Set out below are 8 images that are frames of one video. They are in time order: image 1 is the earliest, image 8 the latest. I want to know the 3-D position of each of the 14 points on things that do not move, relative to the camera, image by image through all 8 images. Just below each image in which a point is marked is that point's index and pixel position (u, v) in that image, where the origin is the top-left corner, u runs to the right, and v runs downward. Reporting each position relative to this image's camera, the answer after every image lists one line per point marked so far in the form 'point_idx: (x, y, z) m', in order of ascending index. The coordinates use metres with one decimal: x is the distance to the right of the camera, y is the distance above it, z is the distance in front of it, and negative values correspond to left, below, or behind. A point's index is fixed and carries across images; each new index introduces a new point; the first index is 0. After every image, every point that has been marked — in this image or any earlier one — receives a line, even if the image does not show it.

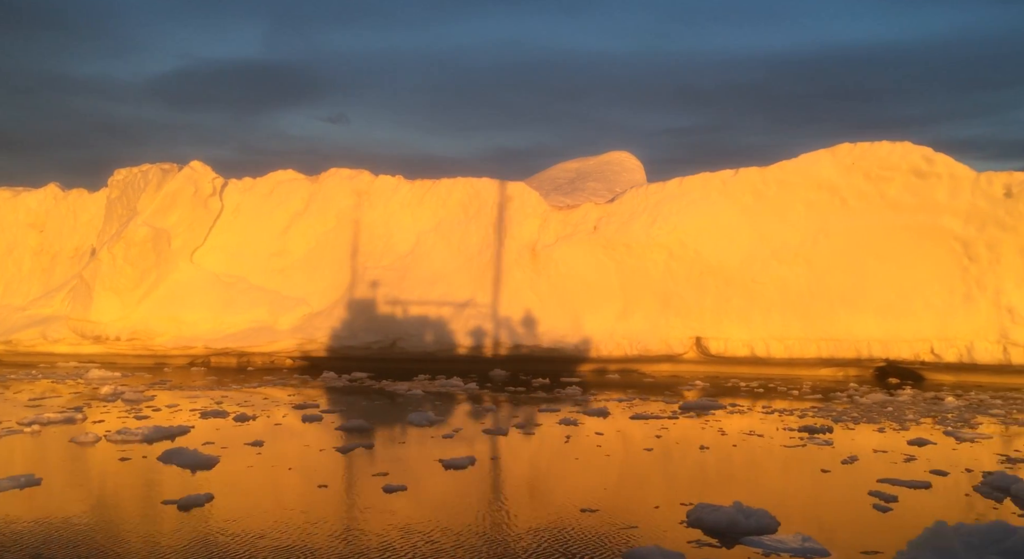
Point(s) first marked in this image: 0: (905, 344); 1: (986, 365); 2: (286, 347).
0: (+4.8, -0.8, +9.4) m
1: (+5.6, -1.0, +9.2) m
2: (-3.4, -1.0, +11.8) m
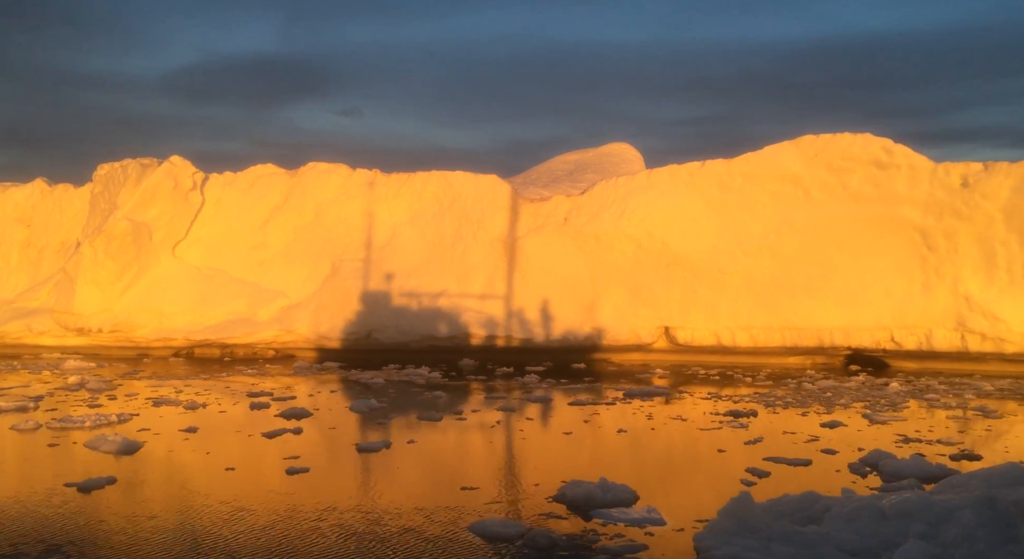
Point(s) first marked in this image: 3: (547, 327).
0: (+4.4, -0.6, +9.6) m
1: (+5.2, -0.9, +9.3) m
2: (-3.8, -0.9, +11.9) m
3: (+0.5, -0.7, +10.8) m
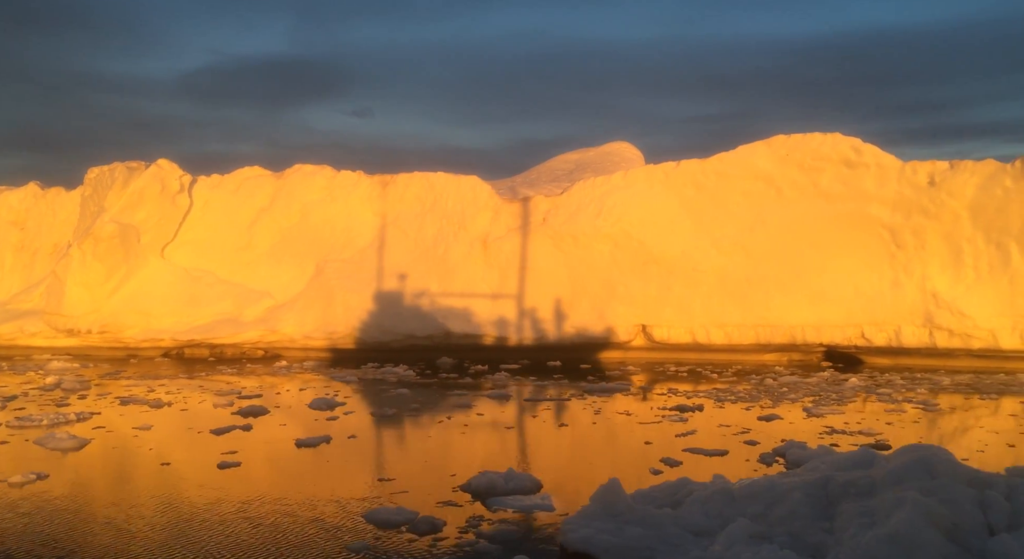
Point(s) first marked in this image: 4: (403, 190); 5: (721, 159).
0: (+4.1, -0.6, +9.7) m
1: (+4.9, -0.9, +9.4) m
2: (-4.1, -0.9, +12.1) m
3: (+0.2, -0.7, +11.0) m
4: (-1.8, +1.4, +12.5) m
5: (+2.8, +1.6, +10.5) m
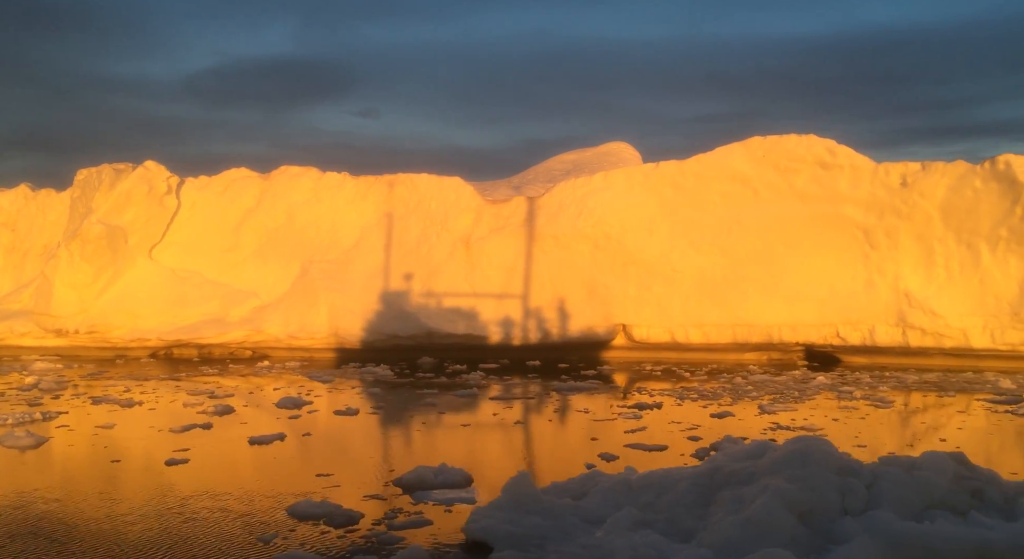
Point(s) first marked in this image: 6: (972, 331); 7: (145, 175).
0: (+3.8, -0.6, +9.8) m
1: (+4.6, -0.8, +9.6) m
2: (-4.4, -0.9, +12.2) m
3: (0.0, -0.7, +11.1) m
4: (-2.0, +1.4, +12.6) m
5: (+2.6, +1.6, +10.6) m
6: (+5.4, -0.6, +9.1) m
7: (-6.2, +1.8, +13.0) m
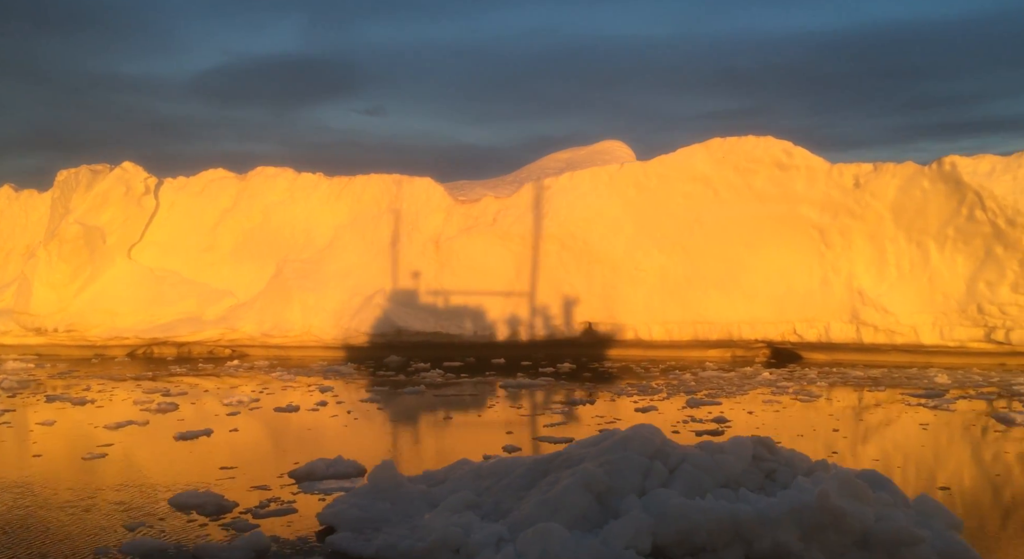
0: (+3.3, -0.6, +10.0) m
1: (+4.2, -0.8, +9.8) m
2: (-4.9, -0.9, +12.4) m
3: (-0.5, -0.6, +11.3) m
4: (-2.5, +1.4, +12.8) m
5: (+2.1, +1.7, +10.8) m
6: (+4.9, -0.6, +9.3) m
7: (-6.7, +1.8, +13.2) m
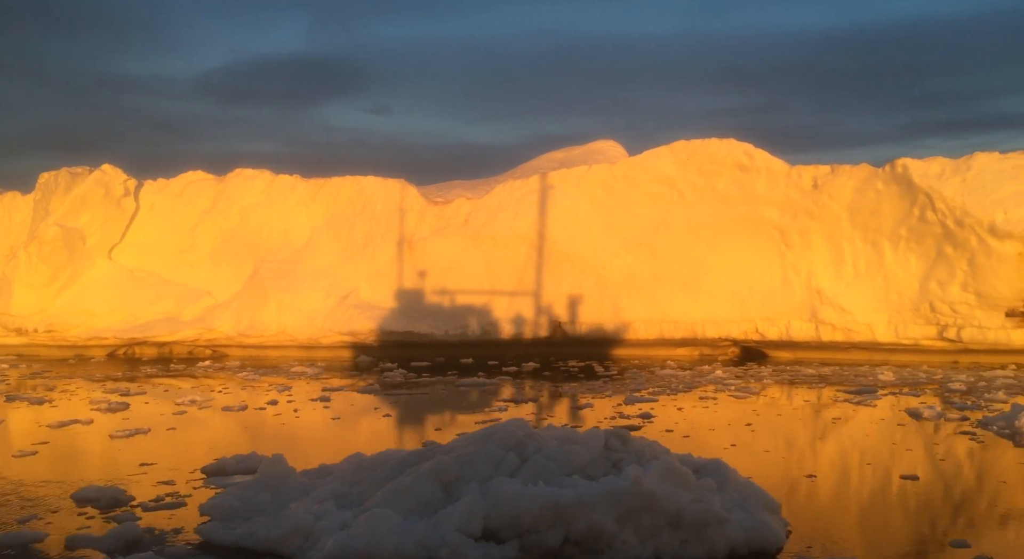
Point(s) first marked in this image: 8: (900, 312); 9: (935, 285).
0: (+2.9, -0.6, +10.2) m
1: (+3.7, -0.8, +10.0) m
2: (-5.3, -0.9, +12.6) m
3: (-1.0, -0.6, +11.5) m
4: (-2.9, +1.4, +12.9) m
5: (+1.6, +1.7, +11.0) m
6: (+4.5, -0.6, +9.5) m
7: (-7.1, +1.7, +13.3) m
8: (+4.7, -0.4, +9.4) m
9: (+5.0, -0.1, +9.2) m
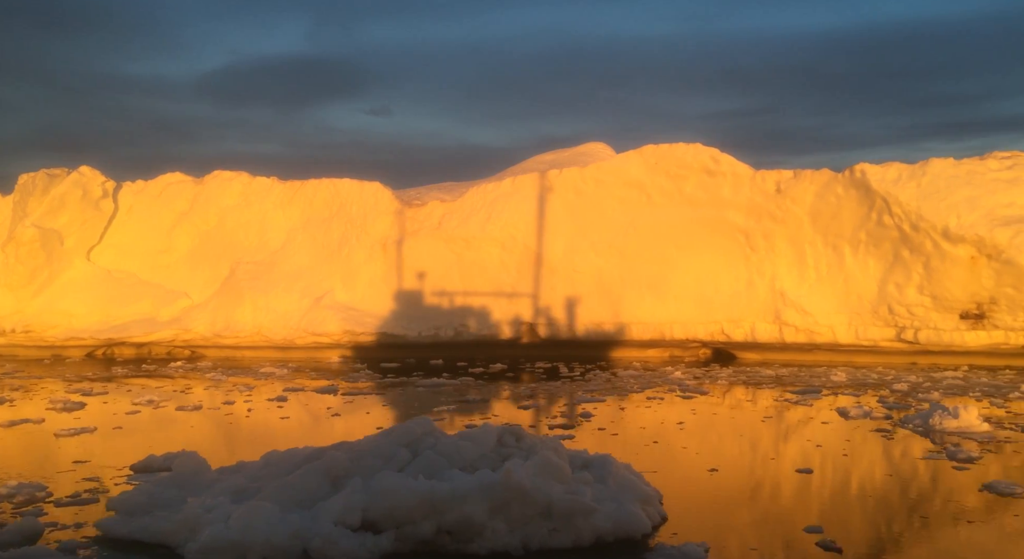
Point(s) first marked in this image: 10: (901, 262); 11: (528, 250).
0: (+2.5, -0.6, +10.4) m
1: (+3.3, -0.9, +10.1) m
2: (-5.7, -1.0, +12.7) m
3: (-1.4, -0.7, +11.6) m
4: (-3.4, +1.4, +13.0) m
5: (+1.2, +1.6, +11.1) m
6: (+4.1, -0.6, +9.6) m
7: (-7.5, +1.7, +13.4) m
8: (+4.3, -0.4, +9.6) m
9: (+4.6, -0.1, +9.4) m
10: (+4.8, +0.2, +9.4) m
11: (+0.2, +0.4, +11.3) m
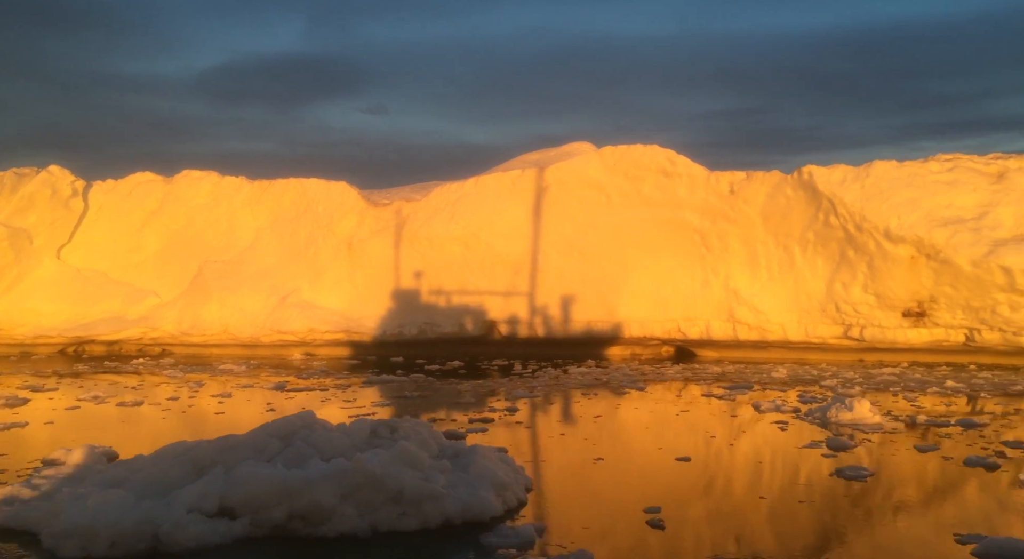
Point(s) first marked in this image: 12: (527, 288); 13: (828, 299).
0: (+2.0, -0.6, +10.5) m
1: (+2.8, -0.8, +10.3) m
2: (-6.3, -0.9, +12.7) m
3: (-1.9, -0.7, +11.7) m
4: (-4.0, +1.4, +13.2) m
5: (+0.7, +1.6, +11.3) m
6: (+3.5, -0.6, +9.8) m
7: (-8.1, +1.8, +13.5) m
8: (+3.8, -0.4, +9.8) m
9: (+4.1, -0.1, +9.6) m
10: (+4.2, +0.2, +9.6) m
11: (-0.3, +0.4, +11.4) m
12: (+0.2, -0.1, +11.2) m
13: (+4.0, -0.2, +9.7) m
